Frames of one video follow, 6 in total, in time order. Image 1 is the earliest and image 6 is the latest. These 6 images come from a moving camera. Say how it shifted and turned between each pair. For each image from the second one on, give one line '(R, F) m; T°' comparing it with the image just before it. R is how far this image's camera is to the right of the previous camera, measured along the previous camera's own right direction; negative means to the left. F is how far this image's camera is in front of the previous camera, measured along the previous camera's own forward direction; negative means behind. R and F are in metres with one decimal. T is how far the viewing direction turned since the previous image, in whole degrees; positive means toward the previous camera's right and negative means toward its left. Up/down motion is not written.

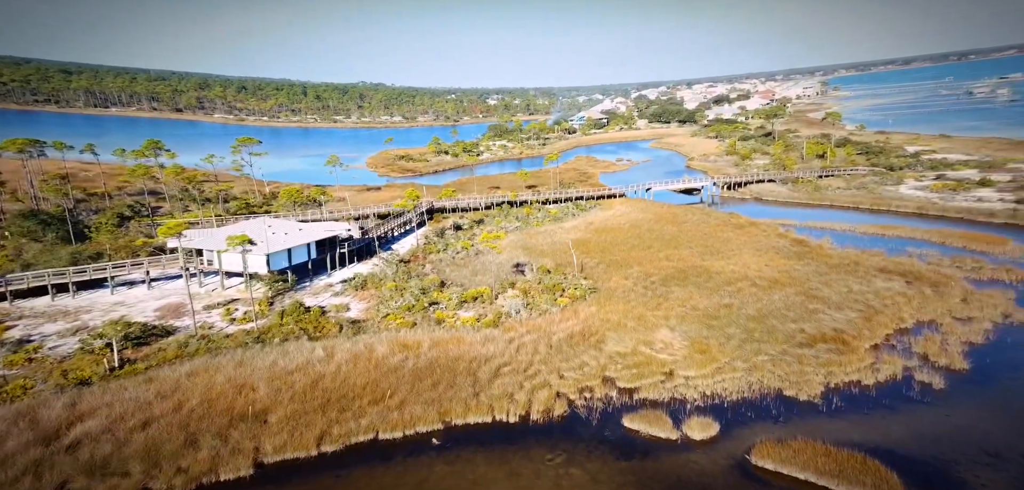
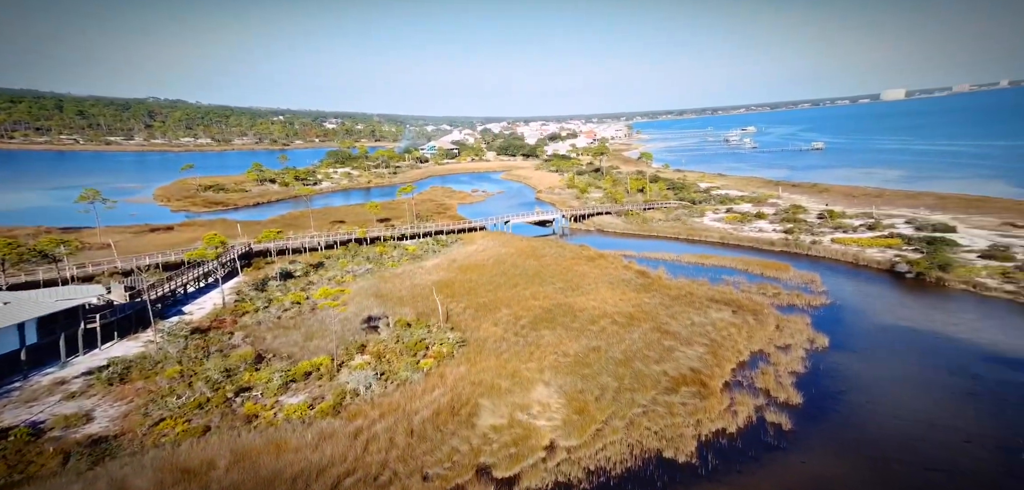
(+0.1, +3.0) m; +16°
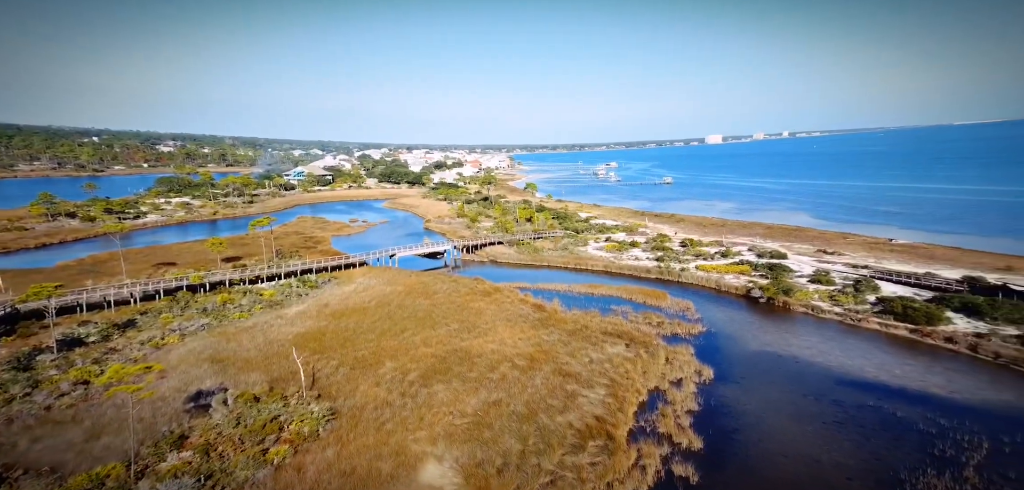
(+0.2, +2.5) m; +12°
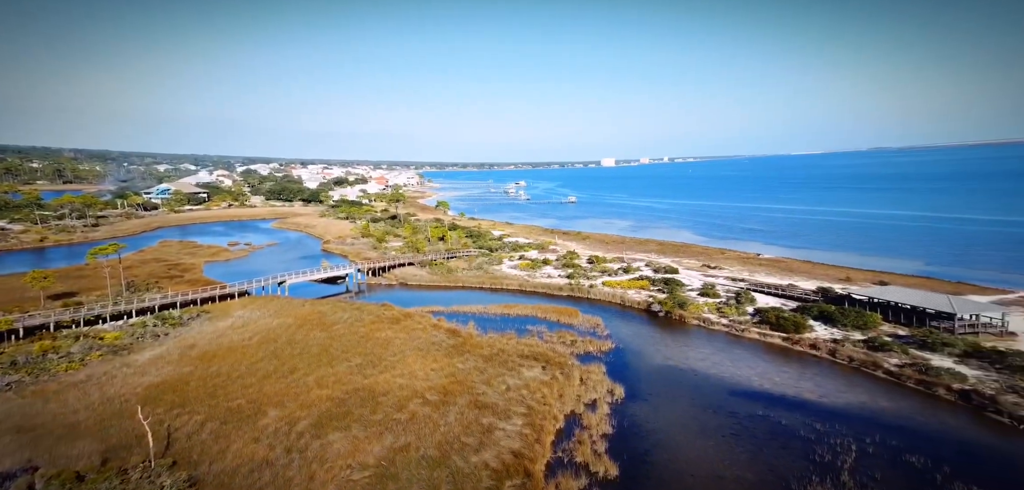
(+0.2, +1.5) m; +10°
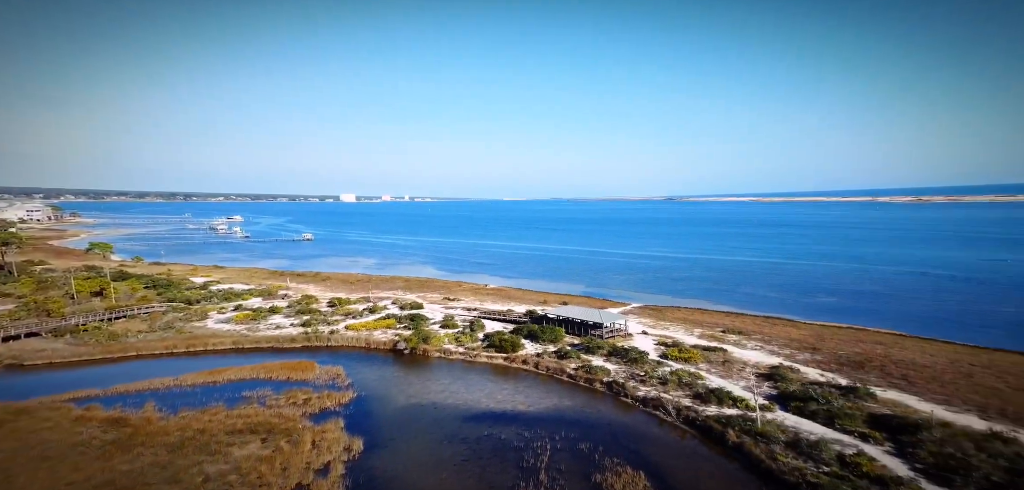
(+0.5, -0.3) m; +28°
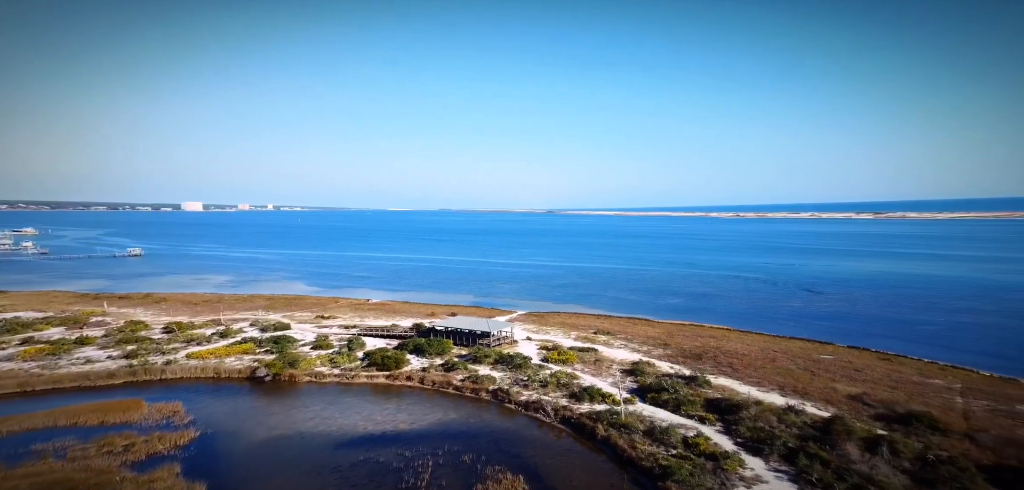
(0.0, -0.2) m; +13°
